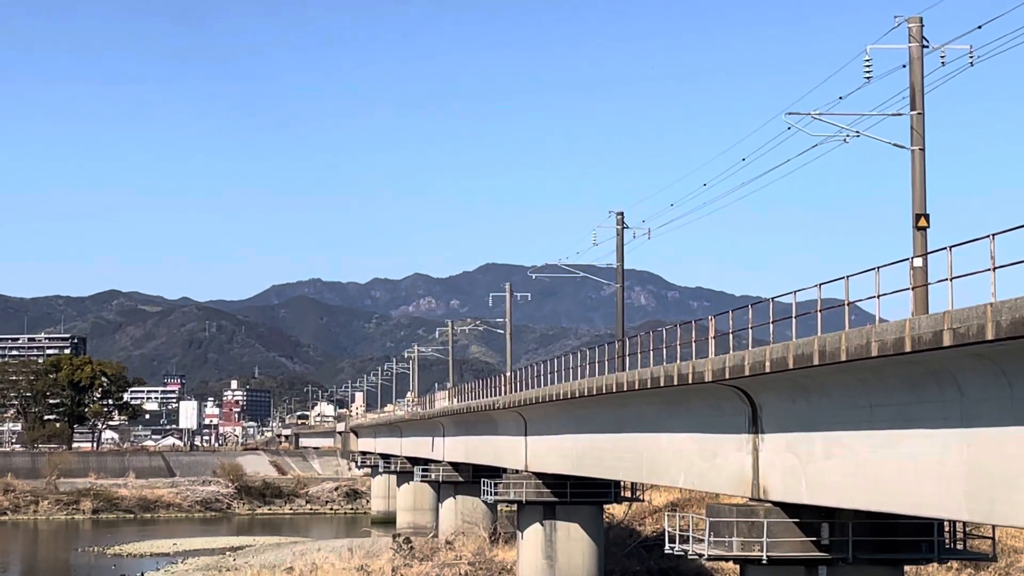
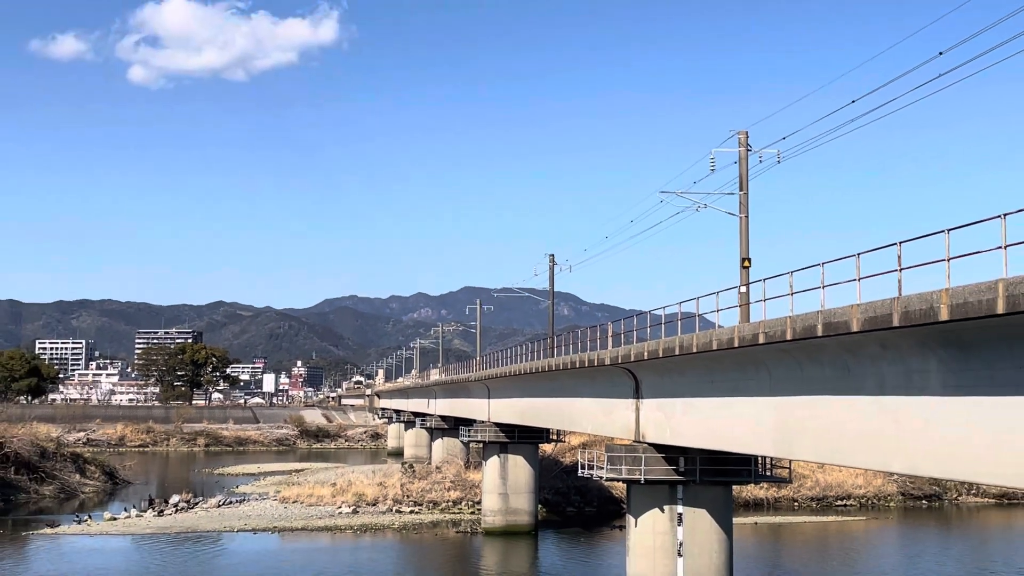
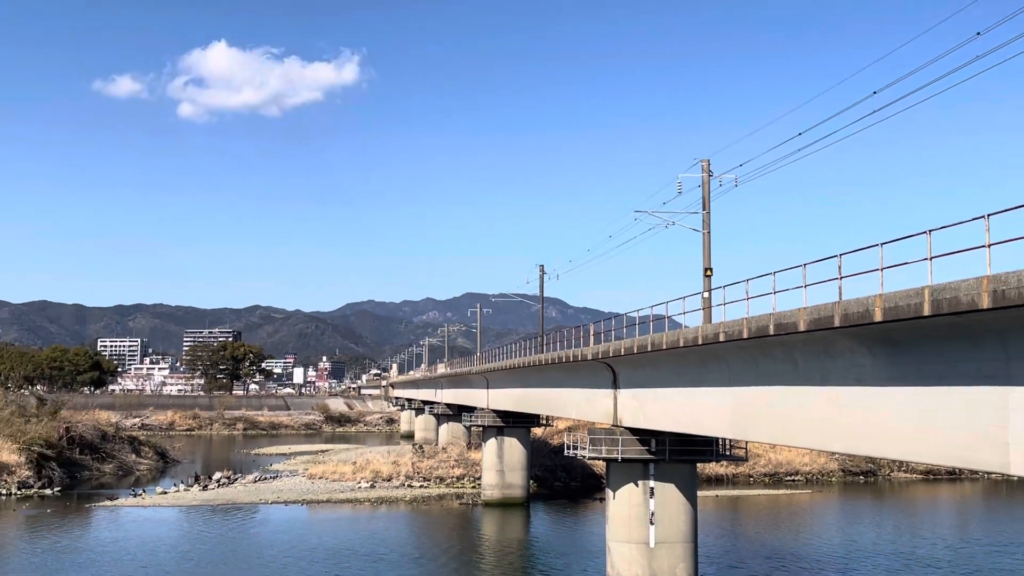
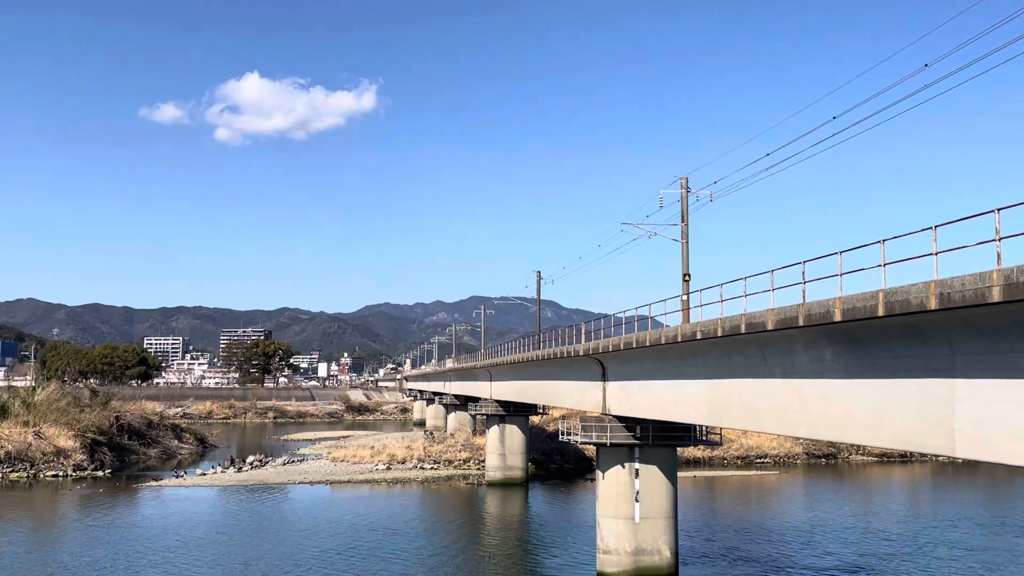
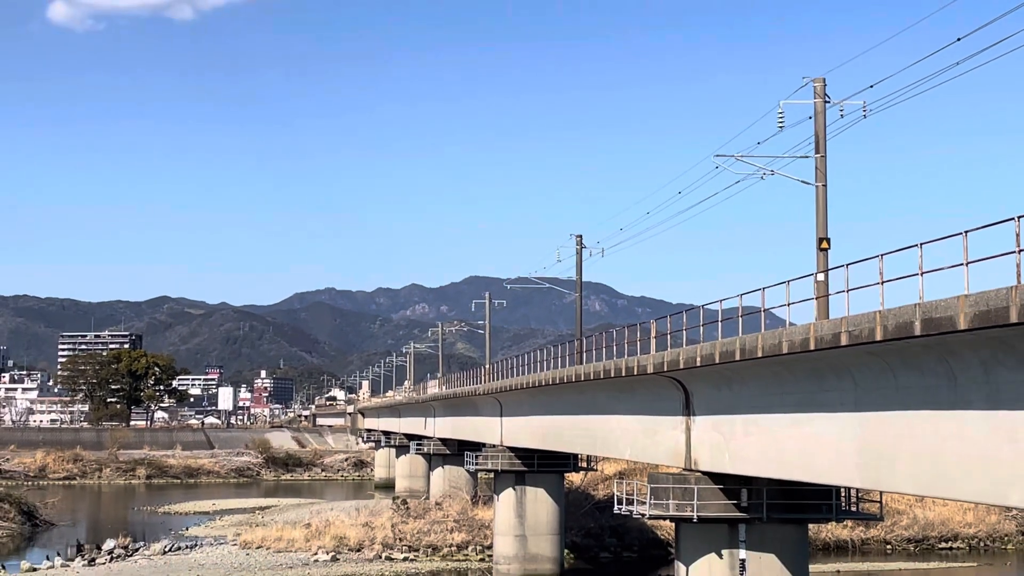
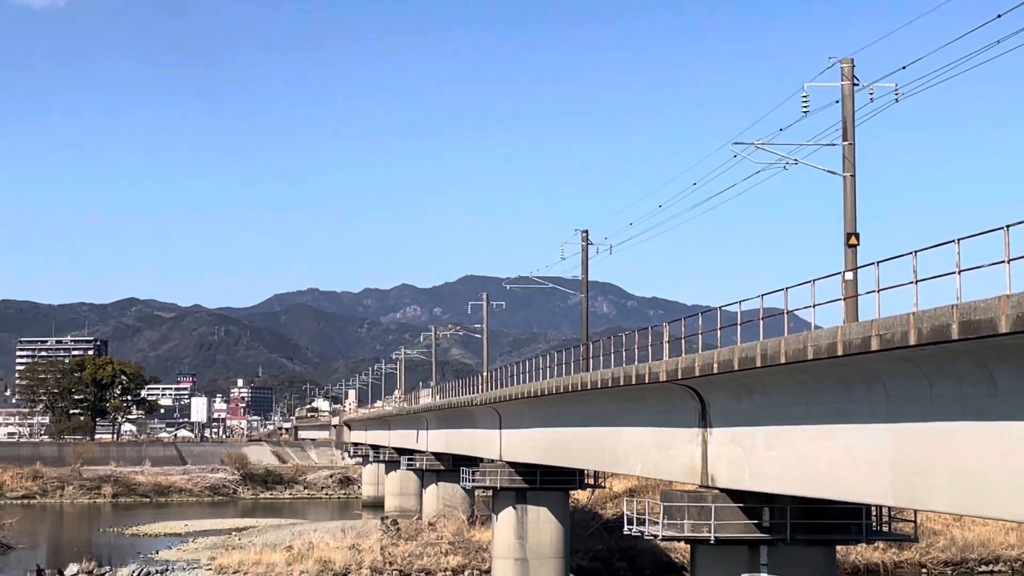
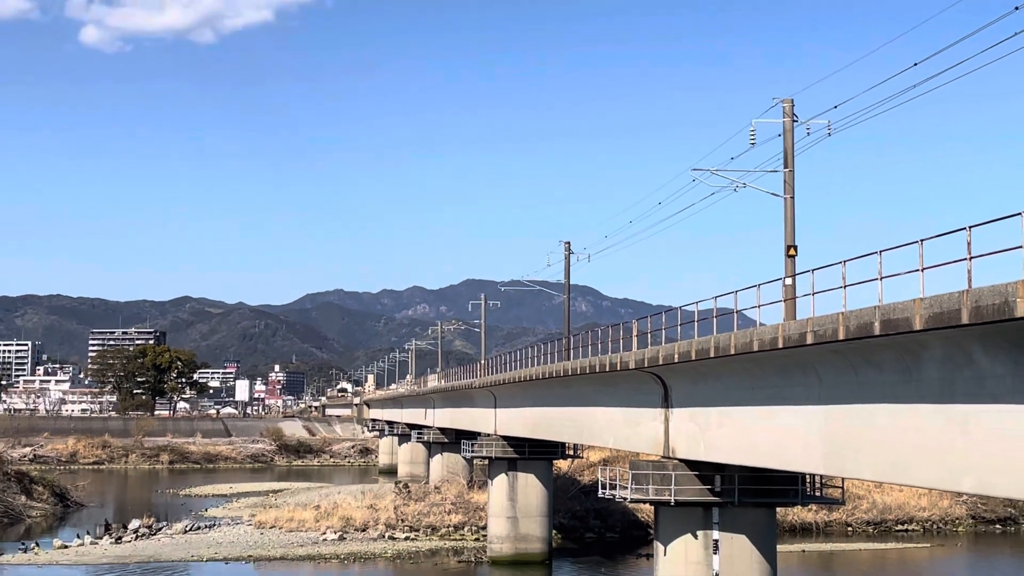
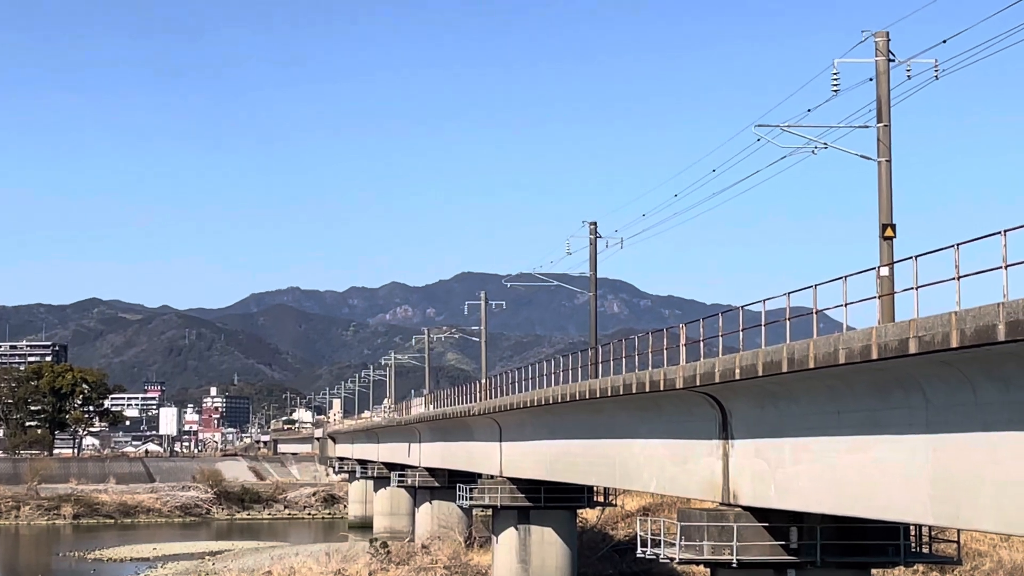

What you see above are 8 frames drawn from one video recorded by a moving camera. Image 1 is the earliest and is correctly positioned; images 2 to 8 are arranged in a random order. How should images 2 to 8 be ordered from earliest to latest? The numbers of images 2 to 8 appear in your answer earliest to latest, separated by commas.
8, 6, 5, 7, 2, 3, 4
